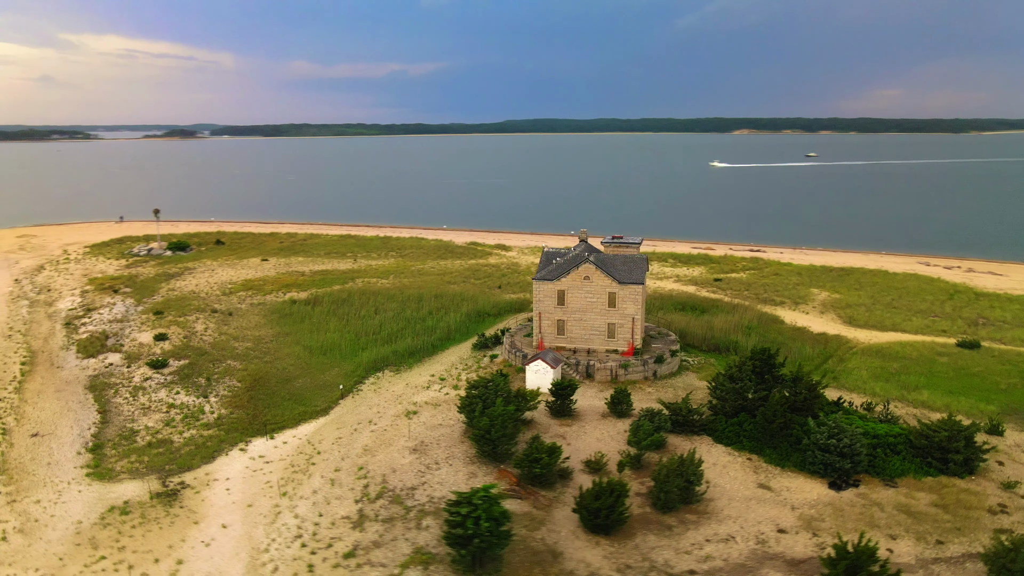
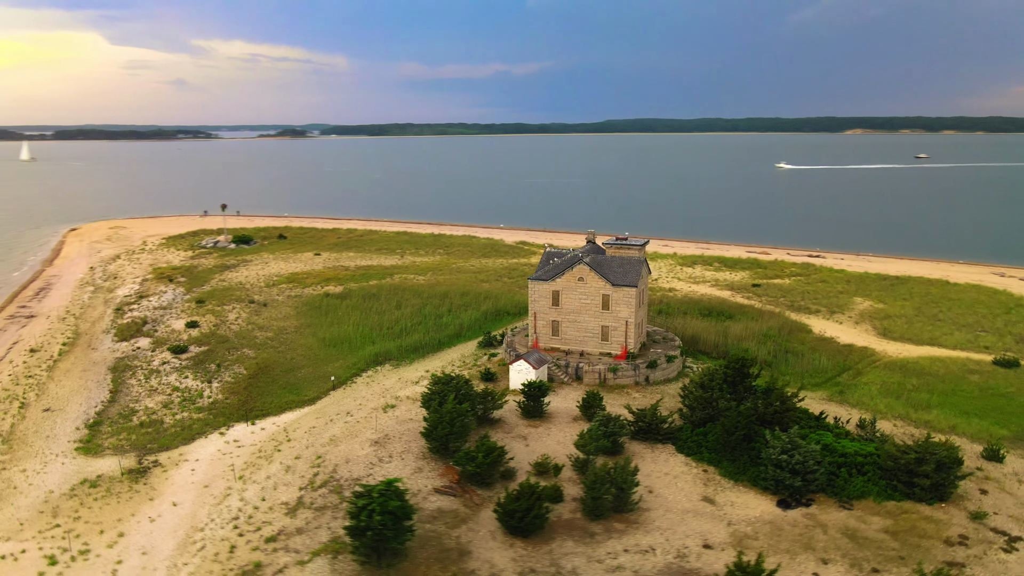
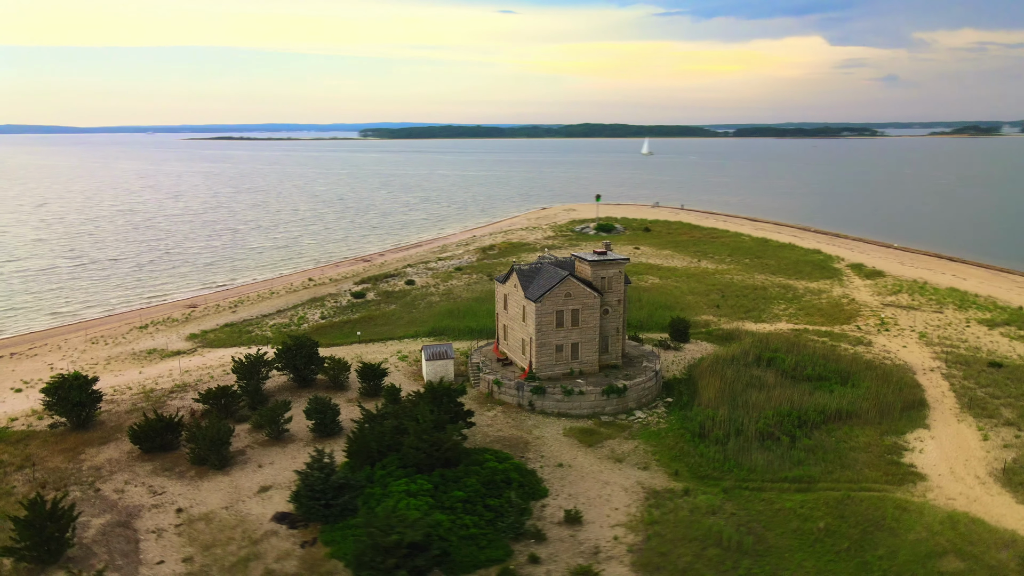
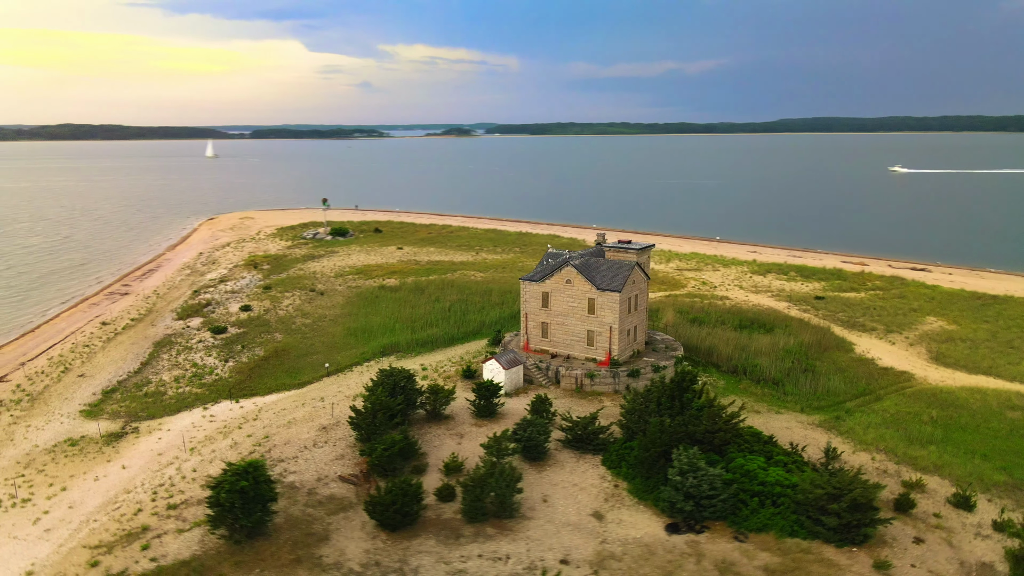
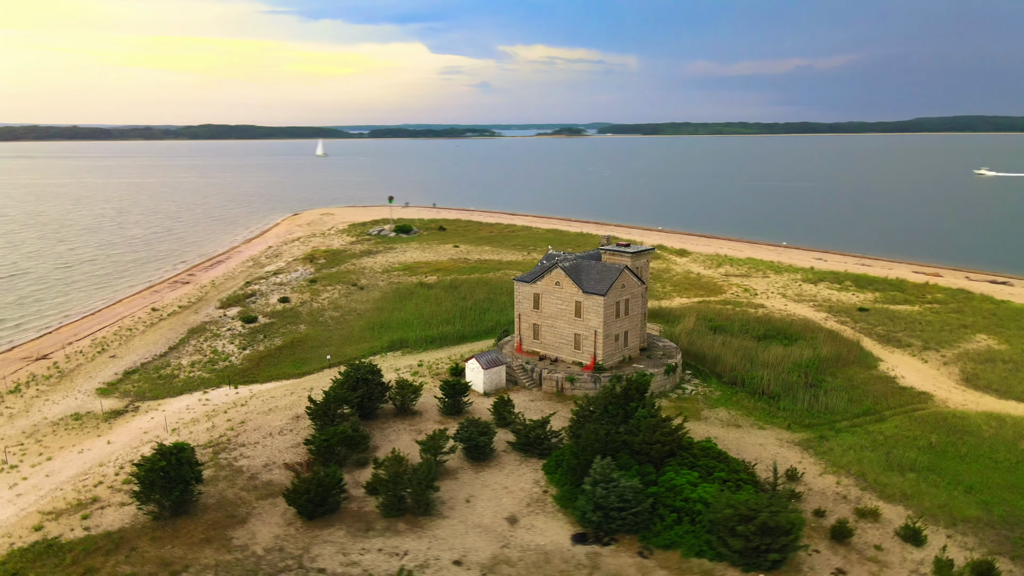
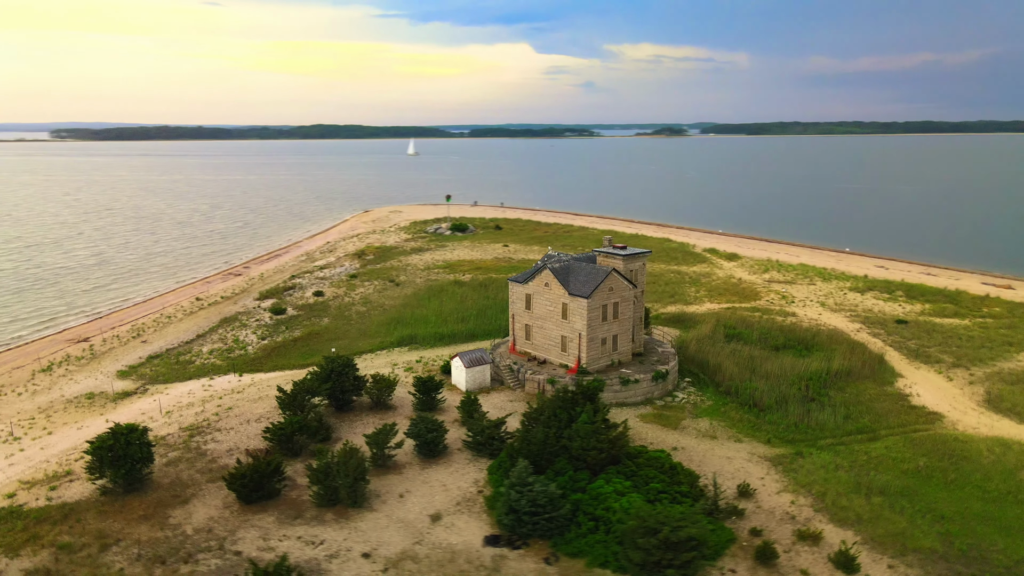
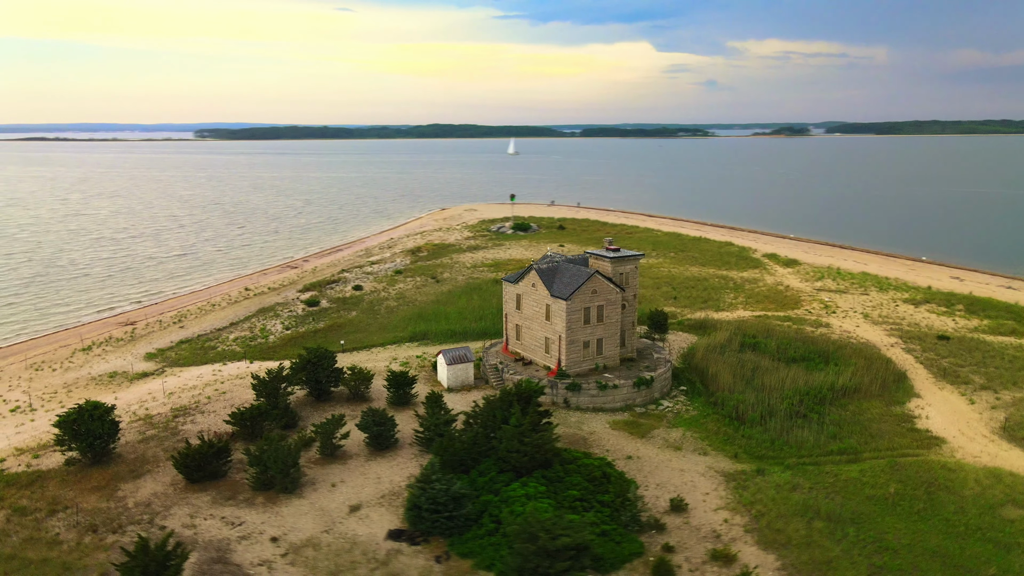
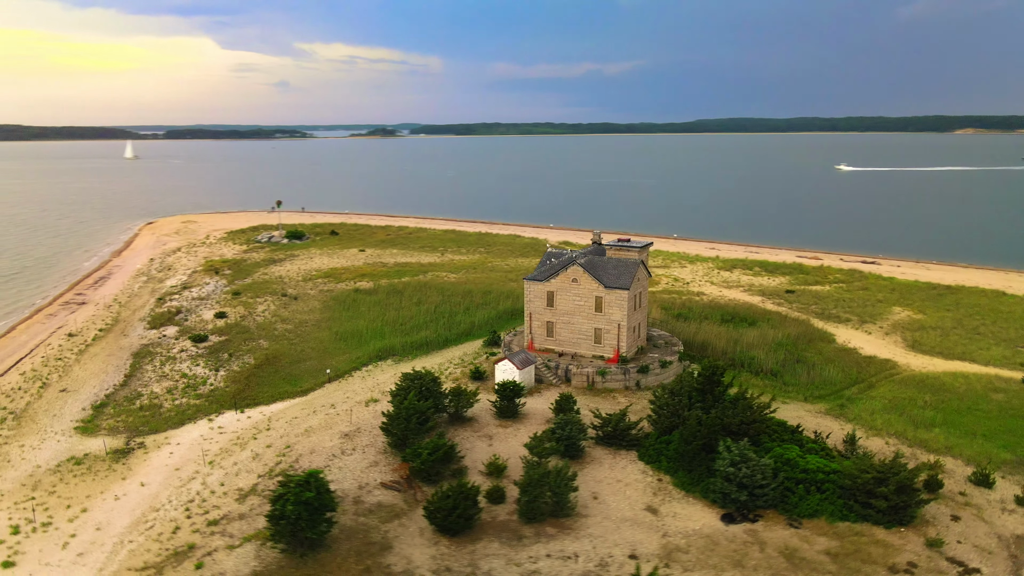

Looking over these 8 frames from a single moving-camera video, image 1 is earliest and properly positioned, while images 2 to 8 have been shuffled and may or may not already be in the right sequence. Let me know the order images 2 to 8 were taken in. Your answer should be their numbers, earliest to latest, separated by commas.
2, 8, 4, 5, 6, 7, 3
